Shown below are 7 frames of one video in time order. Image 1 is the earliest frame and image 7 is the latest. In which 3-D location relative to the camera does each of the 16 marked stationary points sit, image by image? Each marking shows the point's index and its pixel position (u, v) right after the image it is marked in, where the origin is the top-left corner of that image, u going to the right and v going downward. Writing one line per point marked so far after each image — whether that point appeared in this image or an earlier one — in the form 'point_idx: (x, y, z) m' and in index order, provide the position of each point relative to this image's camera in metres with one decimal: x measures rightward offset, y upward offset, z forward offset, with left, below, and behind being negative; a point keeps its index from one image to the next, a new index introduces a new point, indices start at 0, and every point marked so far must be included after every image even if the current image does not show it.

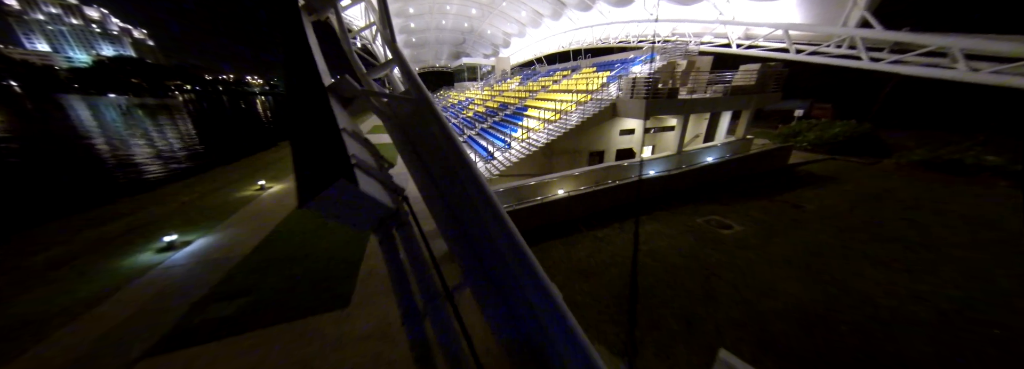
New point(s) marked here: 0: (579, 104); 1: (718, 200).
0: (+2.7, +3.1, +9.8) m
1: (+5.6, -0.4, +6.7) m
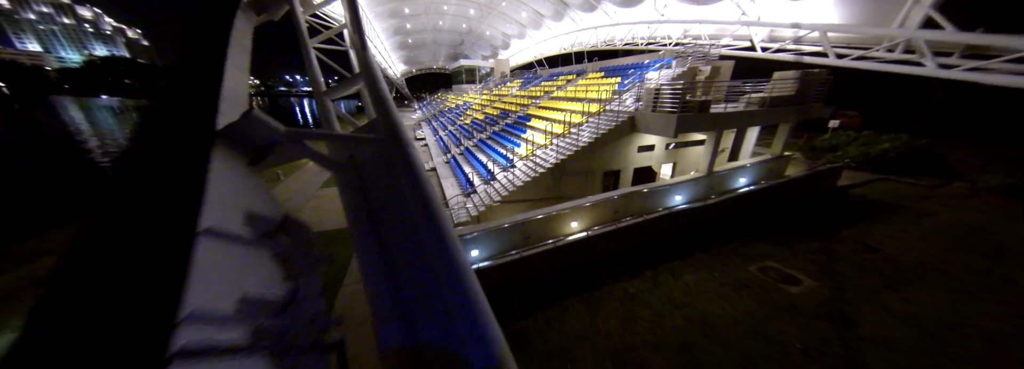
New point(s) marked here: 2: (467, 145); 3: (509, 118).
0: (+2.8, +2.4, +8.6) m
1: (+5.7, -1.2, +5.6) m
2: (-2.3, +1.9, +13.1) m
3: (-0.1, +3.5, +13.5) m
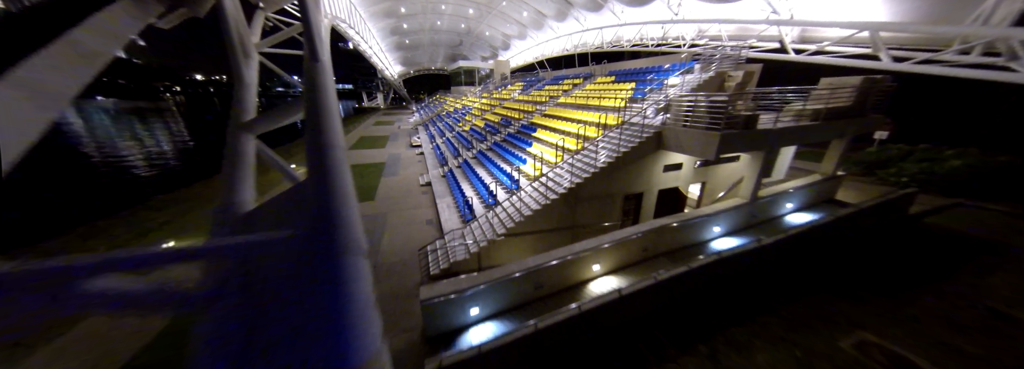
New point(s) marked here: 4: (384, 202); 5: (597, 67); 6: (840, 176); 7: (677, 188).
0: (+2.9, +1.7, +7.5) m
1: (+5.9, -1.8, +4.4) m
2: (-2.2, +1.2, +11.9) m
3: (+0.1, +2.7, +12.4) m
4: (-5.1, -0.7, +9.8) m
5: (+5.7, +7.7, +16.0) m
6: (+9.0, +0.2, +6.7) m
7: (+4.9, -0.1, +7.3) m
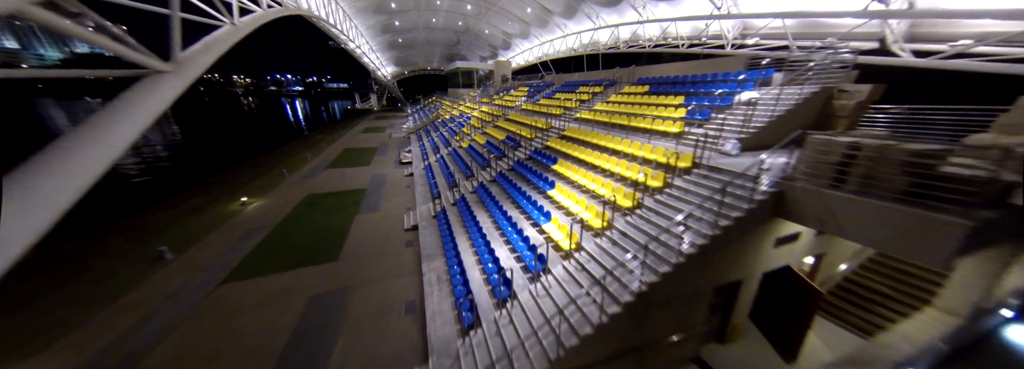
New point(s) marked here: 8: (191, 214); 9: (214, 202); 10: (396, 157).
0: (+3.4, +0.2, +4.9) m
1: (+6.4, -3.3, +1.9) m
2: (-1.7, -0.3, +9.3) m
3: (+0.5, +1.3, +9.8) m
4: (-4.7, -2.2, +7.1) m
5: (+6.1, +6.2, +13.4) m
6: (+9.4, -1.2, +4.2) m
7: (+5.4, -1.6, +4.8) m
8: (-12.7, -1.2, +9.7) m
9: (-13.2, -0.9, +10.8) m
10: (-8.7, +2.1, +18.4) m
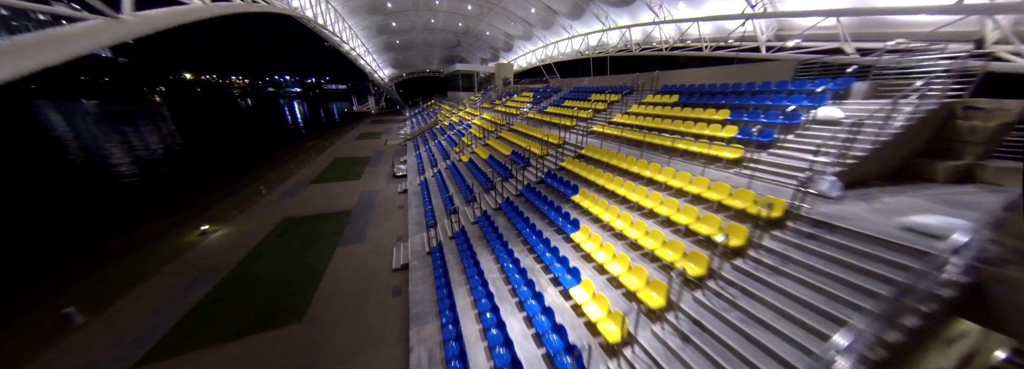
0: (+3.7, -0.7, +3.4) m
1: (+6.7, -4.2, +0.4) m
2: (-1.4, -1.2, +7.8) m
3: (+0.8, +0.3, +8.3) m
4: (-4.4, -3.1, +5.6) m
5: (+6.4, +5.3, +12.0) m
6: (+9.7, -2.1, +2.7) m
7: (+5.7, -2.5, +3.3) m
8: (-12.4, -2.1, +8.2) m
9: (-12.9, -1.8, +9.3) m
10: (-8.4, +1.1, +16.9) m
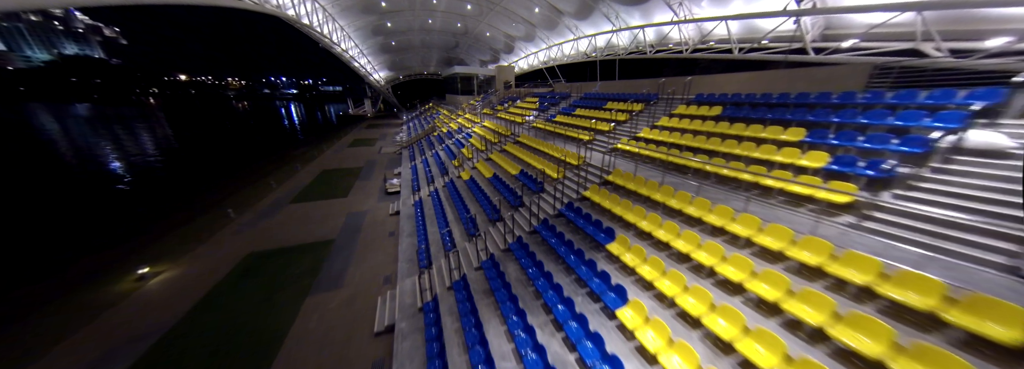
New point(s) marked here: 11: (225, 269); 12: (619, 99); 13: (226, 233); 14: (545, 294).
0: (+4.1, -1.6, +1.8) m
1: (+7.1, -5.1, -1.2) m
2: (-1.1, -2.1, +6.2) m
3: (+1.1, -0.6, +6.7) m
4: (-4.0, -4.0, +4.0) m
5: (+6.7, +4.4, +10.4) m
6: (+10.1, -3.0, +1.1) m
7: (+6.1, -3.3, +1.7) m
8: (-12.1, -3.0, +6.5) m
9: (-12.6, -2.7, +7.6) m
10: (-8.1, +0.1, +15.3) m
11: (-9.4, -2.7, +8.0) m
12: (+5.3, +4.3, +11.9) m
13: (-11.4, -1.9, +9.7) m
14: (+0.6, -2.1, +4.7) m
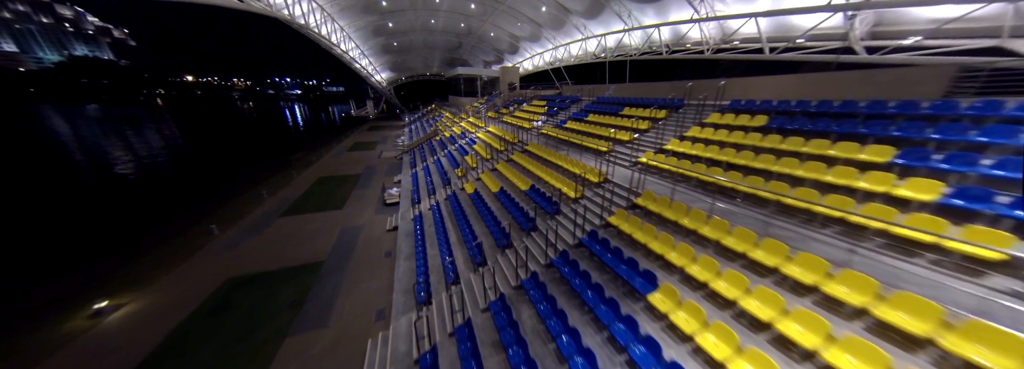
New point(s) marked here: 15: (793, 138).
0: (+4.3, -2.2, +0.8) m
1: (+7.3, -5.7, -2.3) m
2: (-0.8, -2.7, +5.2) m
3: (+1.4, -1.2, +5.6) m
4: (-3.7, -4.6, +3.0) m
5: (+7.0, +3.8, +9.3) m
6: (+10.3, -3.6, -0.1) m
7: (+6.3, -3.9, +0.6) m
8: (-11.8, -3.6, +5.6) m
9: (-12.2, -3.3, +6.7) m
10: (-7.7, -0.4, +14.3) m
11: (-9.1, -3.3, +7.0) m
12: (+5.6, +3.7, +10.9) m
13: (-11.1, -2.4, +8.8) m
14: (+0.9, -2.6, +3.6) m
15: (+6.7, +1.1, +5.5) m
